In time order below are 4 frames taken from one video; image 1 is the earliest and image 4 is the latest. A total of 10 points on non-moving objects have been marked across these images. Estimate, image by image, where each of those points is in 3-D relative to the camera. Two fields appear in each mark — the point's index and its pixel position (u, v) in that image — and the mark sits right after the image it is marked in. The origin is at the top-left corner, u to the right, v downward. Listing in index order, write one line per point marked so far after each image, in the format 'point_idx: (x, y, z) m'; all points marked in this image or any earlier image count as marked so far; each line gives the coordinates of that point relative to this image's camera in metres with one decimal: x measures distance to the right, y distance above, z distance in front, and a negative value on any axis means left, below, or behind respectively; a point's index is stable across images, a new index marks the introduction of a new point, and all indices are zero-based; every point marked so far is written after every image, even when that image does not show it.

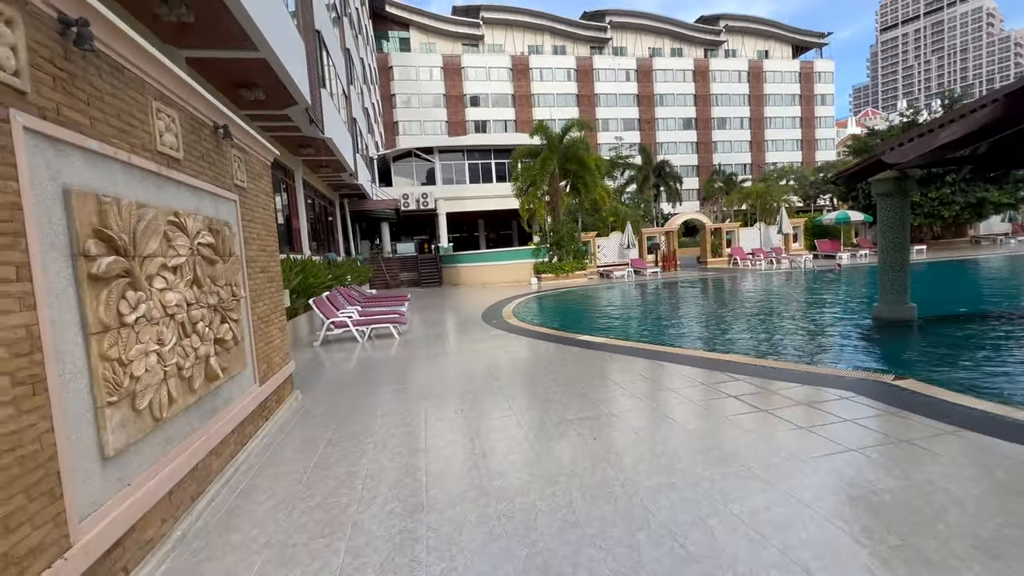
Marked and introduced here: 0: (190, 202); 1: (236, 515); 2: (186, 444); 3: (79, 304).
0: (-2.3, +0.6, +3.2) m
1: (-1.8, -1.4, +2.9) m
2: (-2.0, -1.0, +2.8) m
3: (-1.9, -0.1, +2.0) m
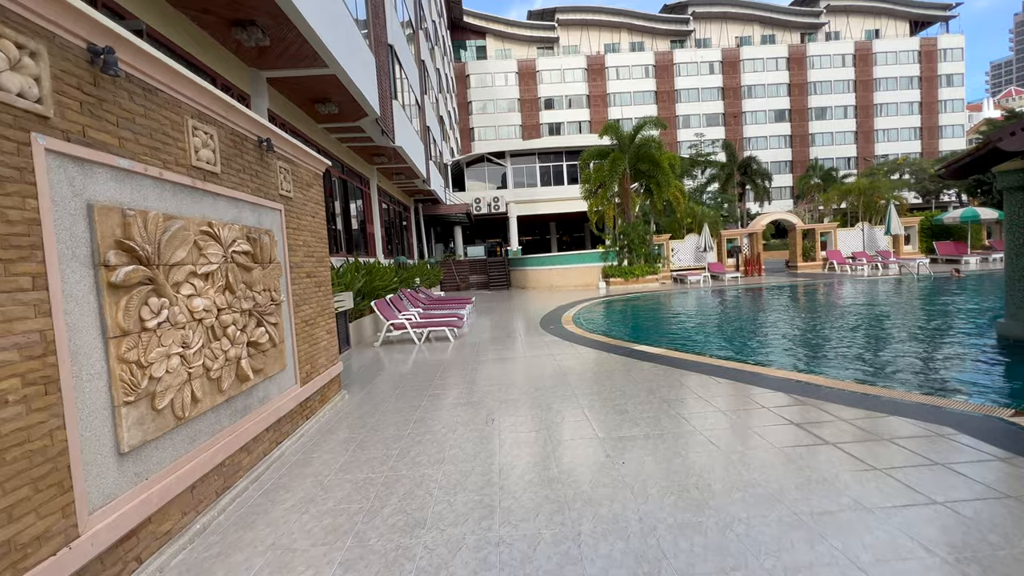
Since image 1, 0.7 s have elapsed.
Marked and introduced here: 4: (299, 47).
0: (-2.1, +0.6, +3.4) m
1: (-1.7, -1.5, +3.0) m
2: (-2.0, -1.0, +3.0) m
3: (-2.0, -0.1, +2.2) m
4: (-3.6, +4.1, +7.7) m
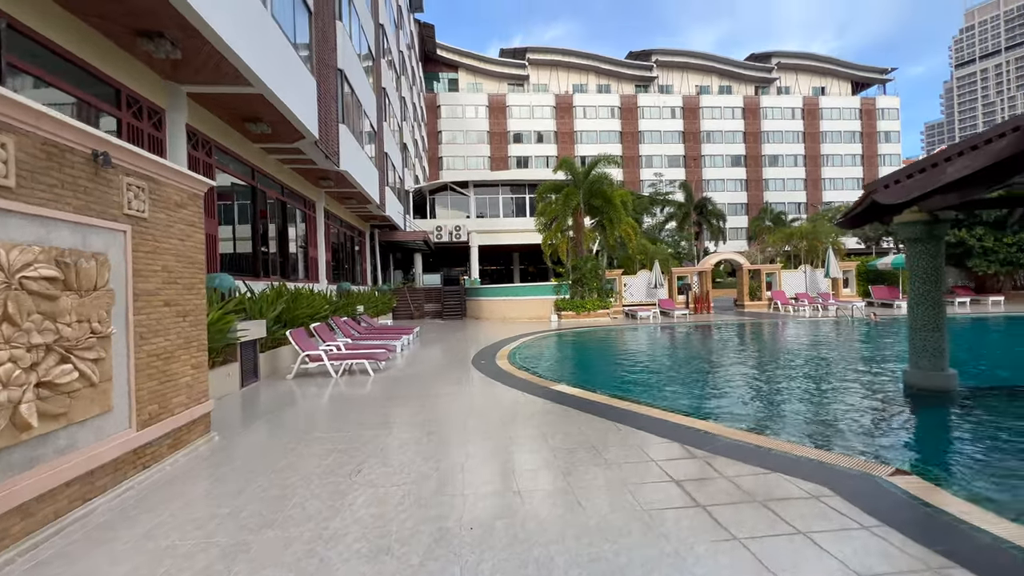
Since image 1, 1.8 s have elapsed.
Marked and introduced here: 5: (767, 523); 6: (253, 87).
0: (-3.1, +0.4, +2.9) m
1: (-2.8, -1.7, +2.4) m
2: (-3.0, -1.2, +2.5) m
3: (-3.0, -0.2, +1.7) m
4: (-4.8, +3.7, +7.4) m
5: (+1.7, -1.5, +3.0) m
6: (-4.7, +3.7, +8.2) m
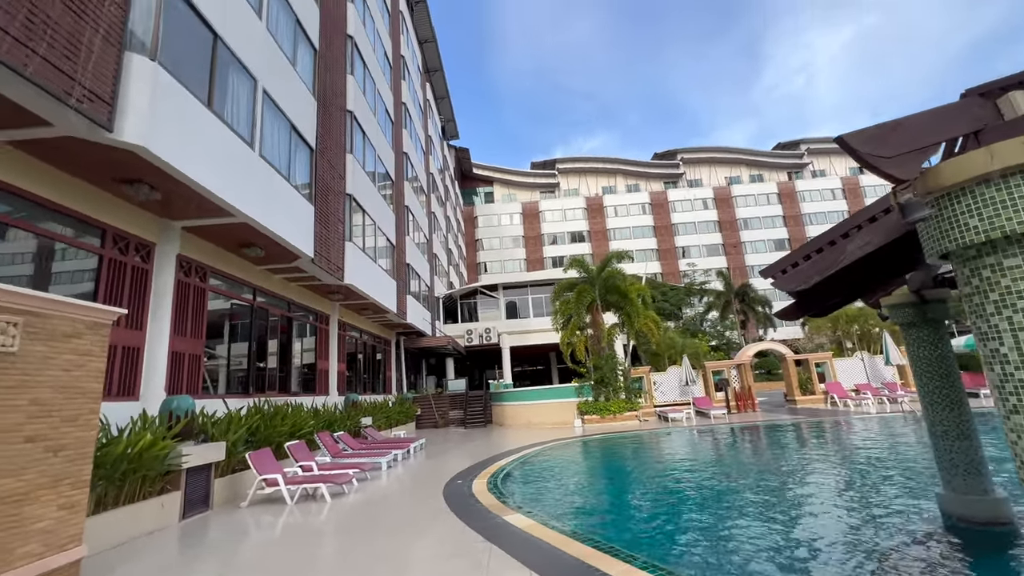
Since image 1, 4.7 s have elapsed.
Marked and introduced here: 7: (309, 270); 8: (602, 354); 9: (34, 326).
0: (-4.5, -0.6, +2.9) m
1: (-4.1, -2.4, +1.9) m
2: (-4.3, -2.0, +2.1) m
3: (-4.4, -0.9, +1.6) m
4: (-5.7, +1.6, +8.1) m
5: (+0.4, -2.1, +2.0) m
6: (-5.5, +1.4, +9.0) m
7: (-5.7, +0.5, +12.7) m
8: (+4.0, -2.9, +20.0) m
9: (-4.5, -0.3, +4.2) m
